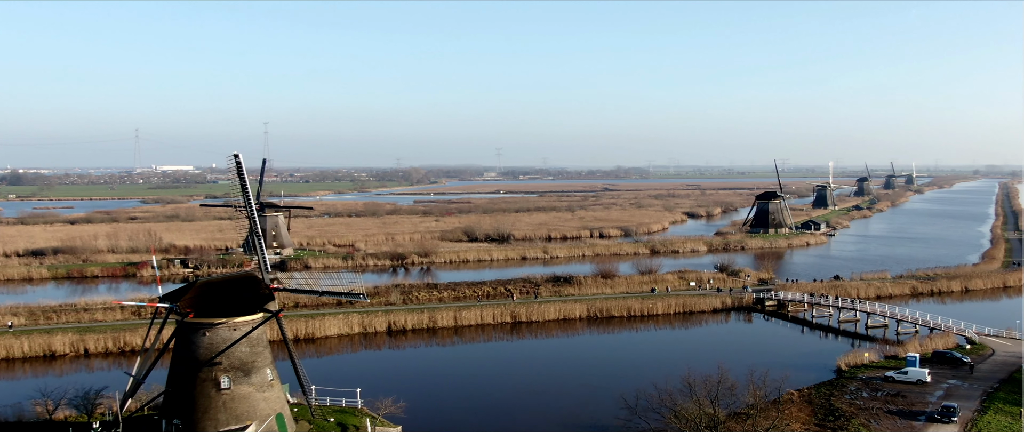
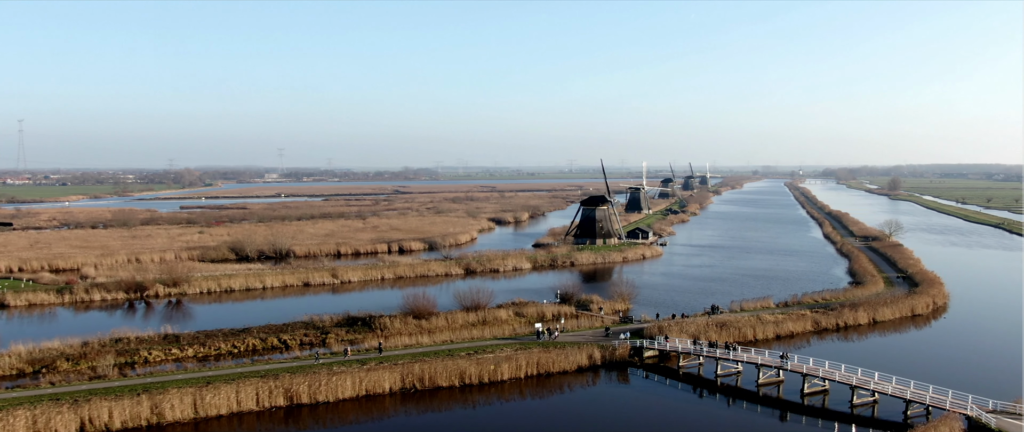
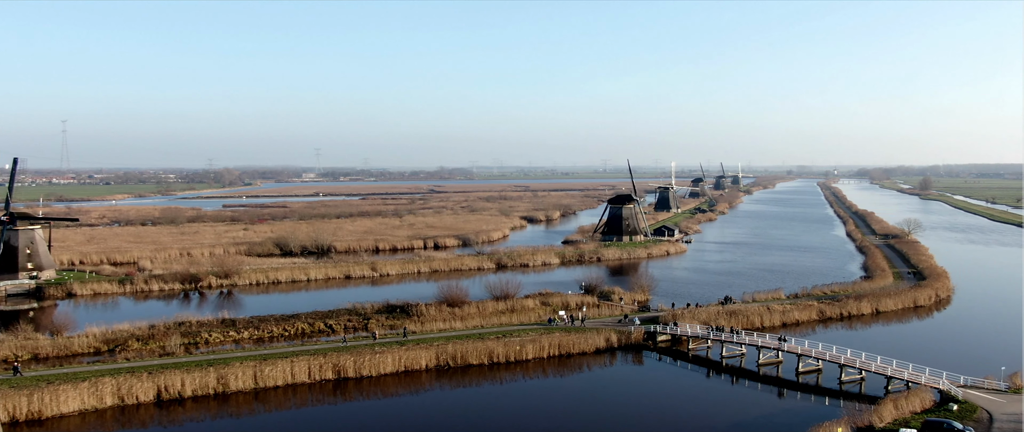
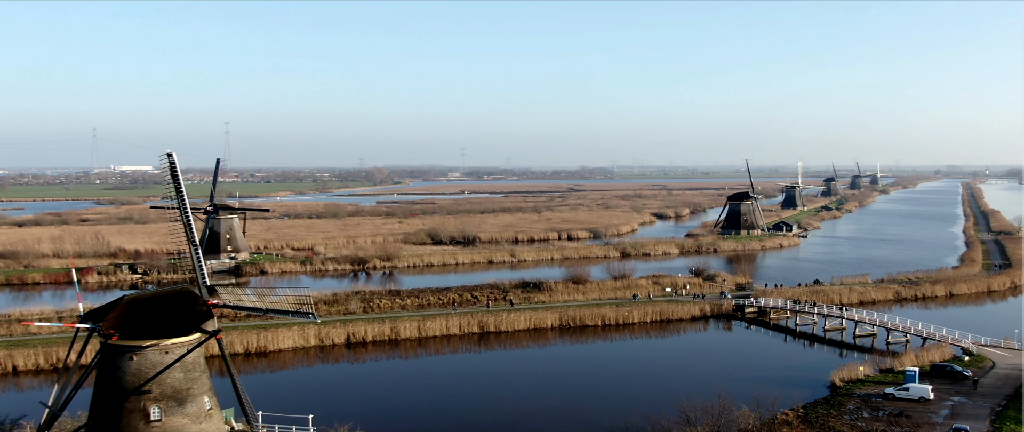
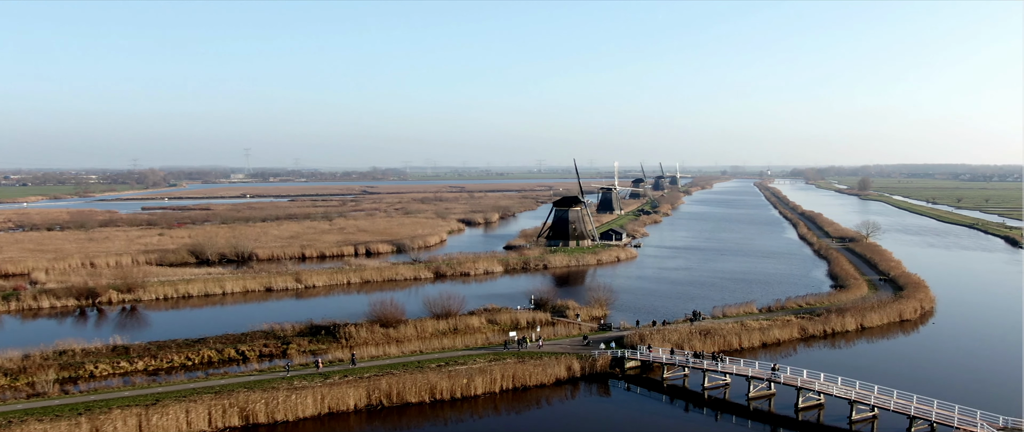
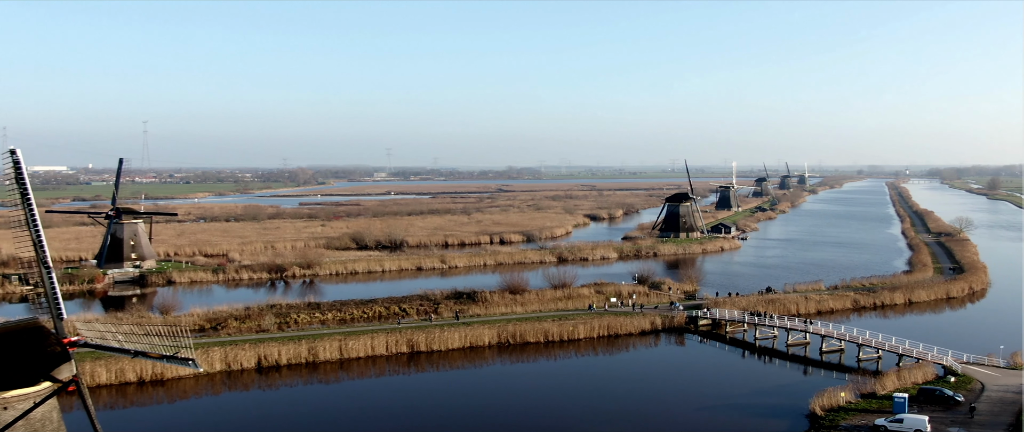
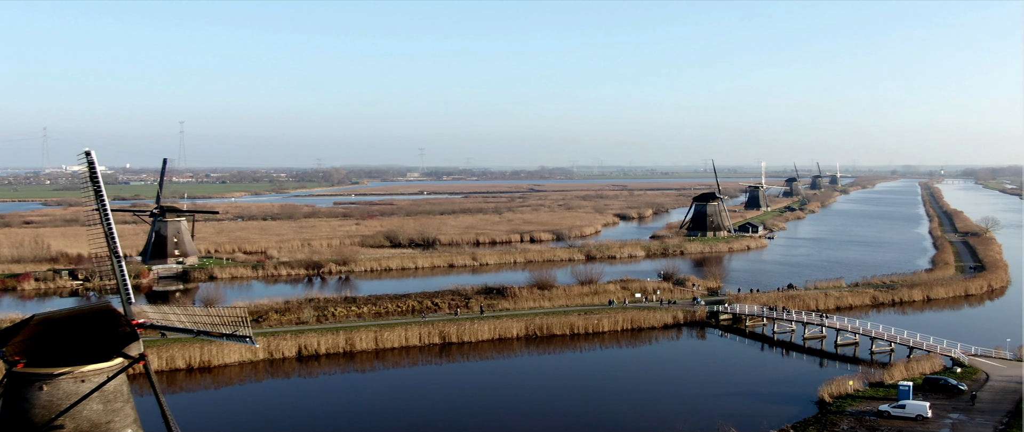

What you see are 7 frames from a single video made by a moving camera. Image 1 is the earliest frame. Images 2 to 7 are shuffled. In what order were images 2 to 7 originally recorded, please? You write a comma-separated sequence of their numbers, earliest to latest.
4, 7, 6, 3, 2, 5
